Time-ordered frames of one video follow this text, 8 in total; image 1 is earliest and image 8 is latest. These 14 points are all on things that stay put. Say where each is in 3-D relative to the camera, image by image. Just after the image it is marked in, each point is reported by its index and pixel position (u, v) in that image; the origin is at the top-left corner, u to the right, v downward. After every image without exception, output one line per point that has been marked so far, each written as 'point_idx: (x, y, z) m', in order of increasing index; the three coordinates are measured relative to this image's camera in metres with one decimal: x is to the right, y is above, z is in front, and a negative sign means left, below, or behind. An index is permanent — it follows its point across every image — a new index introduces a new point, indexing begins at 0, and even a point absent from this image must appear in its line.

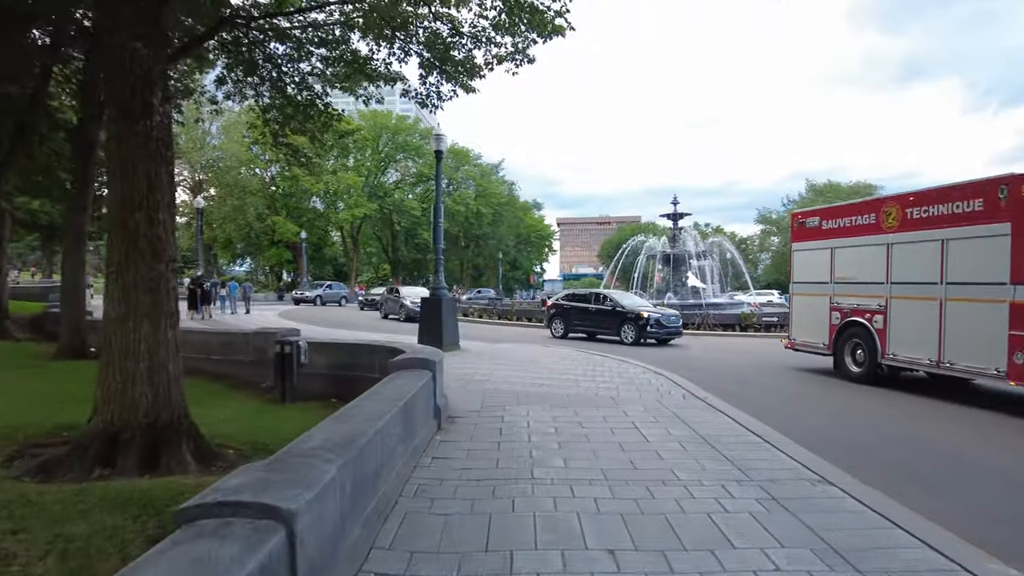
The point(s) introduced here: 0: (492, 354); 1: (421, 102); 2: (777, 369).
0: (-0.4, -1.5, +14.2) m
1: (-2.0, +4.1, +14.3) m
2: (+5.4, -1.7, +13.0) m
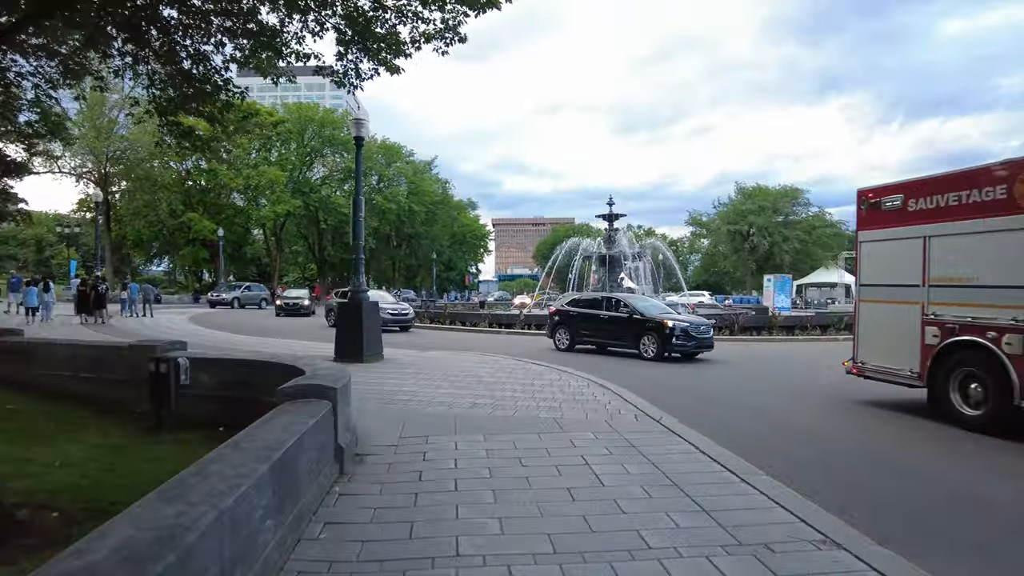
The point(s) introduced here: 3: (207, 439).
0: (-1.8, -1.5, +12.8) m
1: (-3.4, +4.1, +12.7) m
2: (+4.1, -1.8, +12.2) m
3: (-3.5, -1.8, +7.5) m
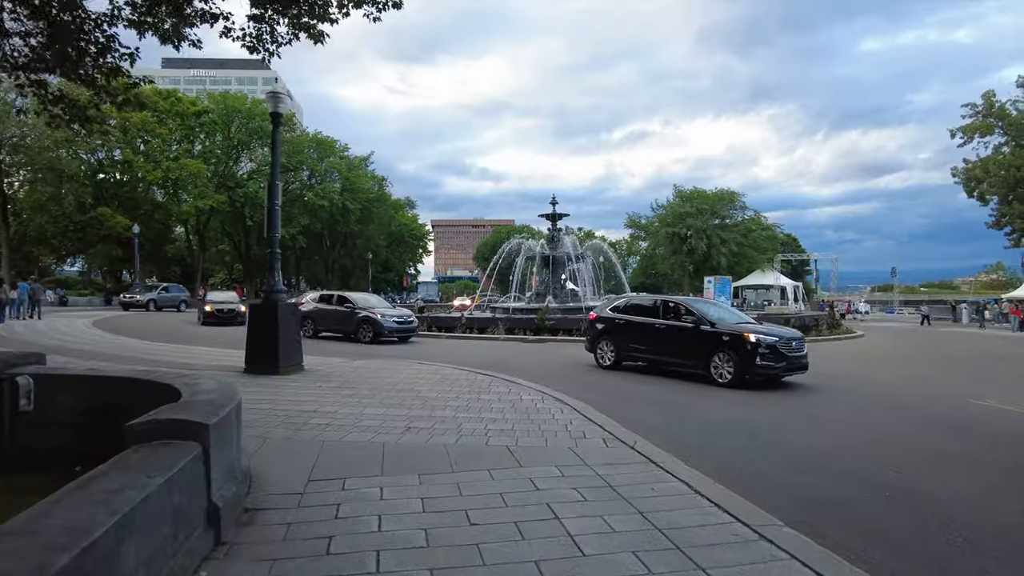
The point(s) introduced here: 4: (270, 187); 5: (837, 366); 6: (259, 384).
0: (-2.8, -1.5, +11.1) m
1: (-4.4, +4.1, +10.9) m
2: (+3.1, -1.8, +11.1) m
3: (-4.0, -1.7, +5.7) m
4: (-4.4, +1.9, +11.9) m
5: (+8.0, -2.0, +15.9) m
6: (-4.0, -1.5, +10.2) m
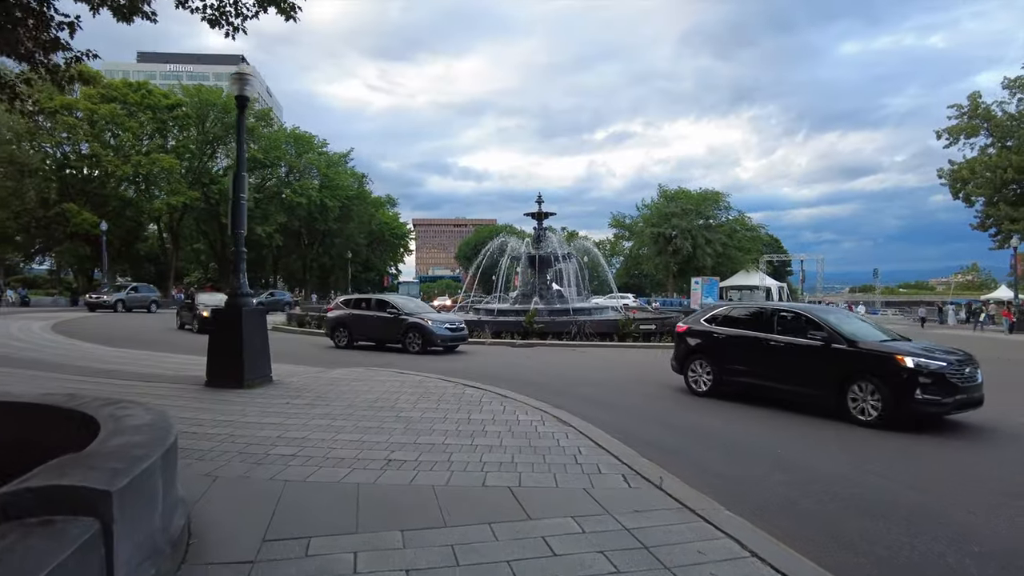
0: (-2.9, -1.6, +10.0) m
1: (-4.5, +4.0, +9.8) m
2: (+3.0, -1.8, +10.1) m
3: (-4.0, -1.8, +4.5) m
4: (-4.6, +1.8, +10.7) m
5: (+7.7, -2.1, +15.0) m
6: (-4.1, -1.5, +9.0) m
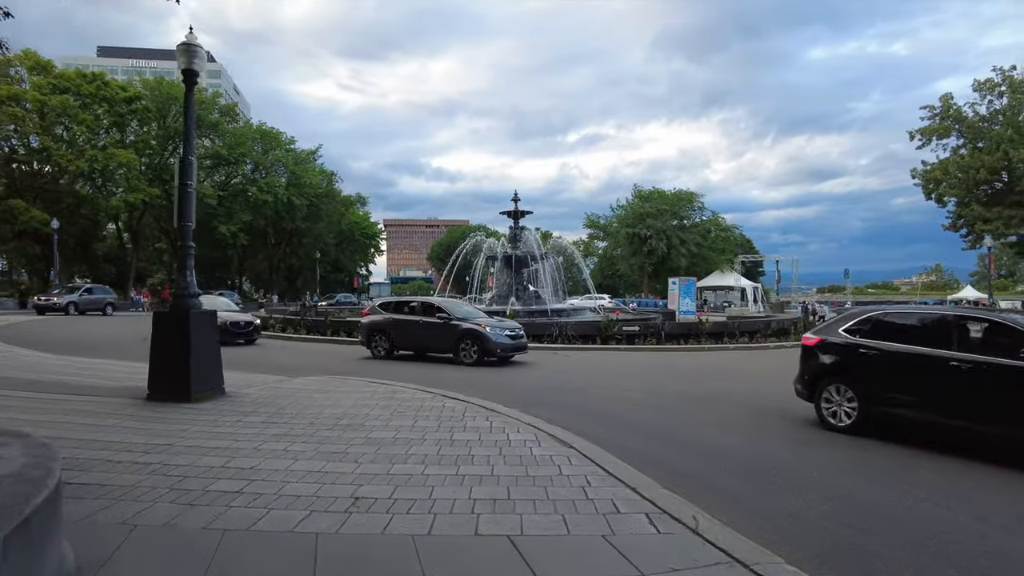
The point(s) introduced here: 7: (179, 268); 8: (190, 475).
0: (-3.1, -1.6, +8.8) m
1: (-4.7, +4.0, +8.5) m
2: (+2.8, -1.8, +9.2) m
3: (-4.0, -1.8, +3.3) m
4: (-4.8, +1.8, +9.4) m
5: (+7.3, -2.1, +14.3) m
6: (-4.2, -1.5, +7.8) m
7: (-4.8, +0.3, +9.3) m
8: (-2.7, -1.5, +5.3) m
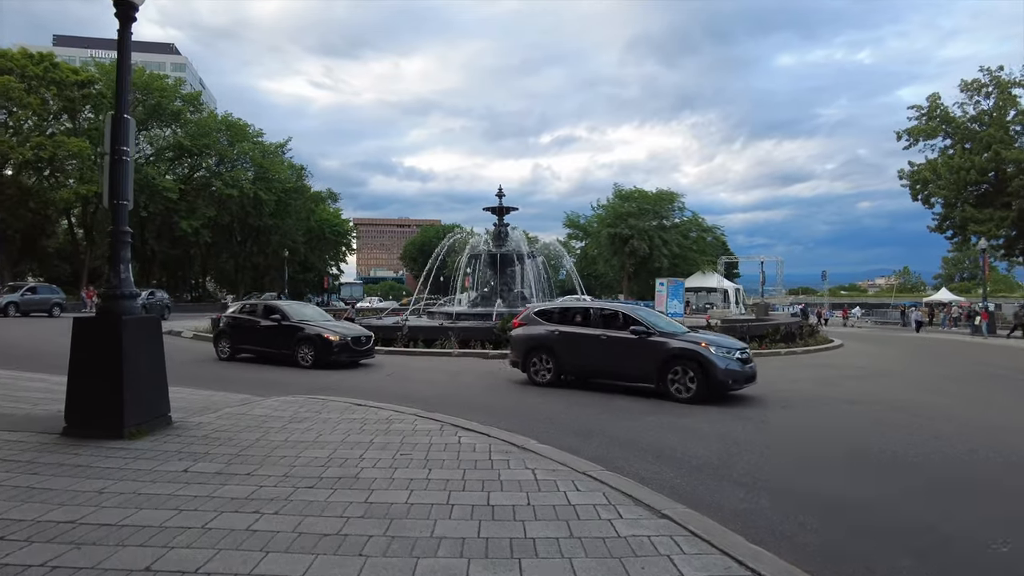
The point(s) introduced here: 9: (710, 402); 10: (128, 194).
0: (-2.8, -1.6, +6.7) m
1: (-4.3, +4.0, +6.3) m
2: (+3.1, -1.8, +7.3) m
3: (-3.3, -1.7, +1.1) m
4: (-4.4, +1.9, +7.3) m
5: (+7.4, -2.1, +12.6) m
6: (-3.8, -1.5, +5.6) m
7: (-4.4, +0.3, +7.1) m
8: (-2.1, -1.5, +3.3) m
9: (+3.2, -1.9, +10.5) m
10: (-4.3, +1.0, +7.3) m
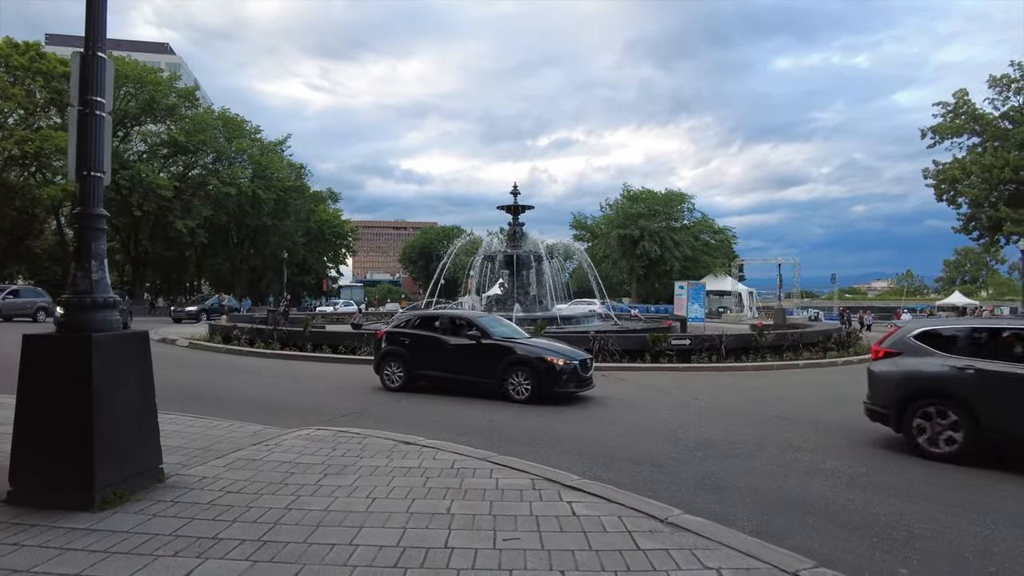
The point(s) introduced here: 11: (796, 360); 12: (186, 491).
0: (-1.8, -1.6, +4.7) m
1: (-3.3, +4.0, +4.4) m
2: (+4.1, -1.9, +5.4) m
3: (-2.3, -1.8, -0.9) m
4: (-3.5, +1.8, +5.3) m
5: (+8.3, -2.2, +10.7) m
6: (-2.8, -1.6, +3.6) m
7: (-3.4, +0.3, +5.1) m
8: (-1.1, -1.5, +1.3) m
9: (+4.2, -1.9, +8.5) m
10: (-3.3, +1.0, +5.3) m
11: (+8.3, -2.1, +19.0) m
12: (-2.5, -1.6, +5.0) m
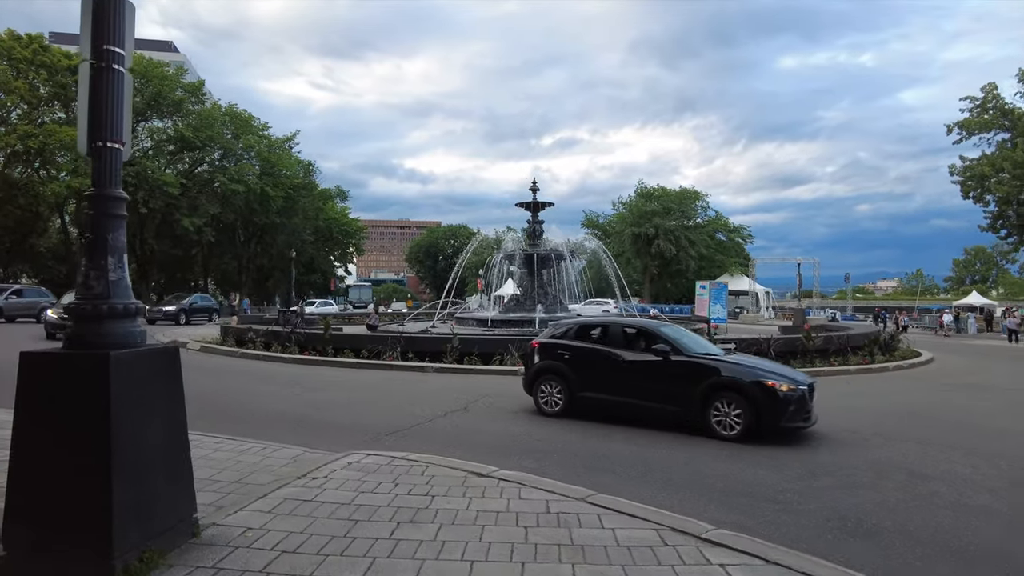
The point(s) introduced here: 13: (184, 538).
0: (-1.0, -1.6, +3.6) m
1: (-2.5, +4.0, +3.3) m
2: (+4.9, -1.9, +4.3) m
3: (-1.5, -1.8, -2.0) m
4: (-2.6, +1.8, +4.2) m
5: (+9.2, -2.2, +9.6) m
6: (-2.0, -1.6, +2.5) m
7: (-2.6, +0.2, +4.0) m
8: (-0.3, -1.6, +0.2) m
9: (+5.0, -1.9, +7.4) m
10: (-2.5, +1.0, +4.2) m
11: (+9.2, -2.1, +17.8) m
12: (-1.7, -1.6, +3.9) m
13: (-2.0, -1.6, +4.0) m
